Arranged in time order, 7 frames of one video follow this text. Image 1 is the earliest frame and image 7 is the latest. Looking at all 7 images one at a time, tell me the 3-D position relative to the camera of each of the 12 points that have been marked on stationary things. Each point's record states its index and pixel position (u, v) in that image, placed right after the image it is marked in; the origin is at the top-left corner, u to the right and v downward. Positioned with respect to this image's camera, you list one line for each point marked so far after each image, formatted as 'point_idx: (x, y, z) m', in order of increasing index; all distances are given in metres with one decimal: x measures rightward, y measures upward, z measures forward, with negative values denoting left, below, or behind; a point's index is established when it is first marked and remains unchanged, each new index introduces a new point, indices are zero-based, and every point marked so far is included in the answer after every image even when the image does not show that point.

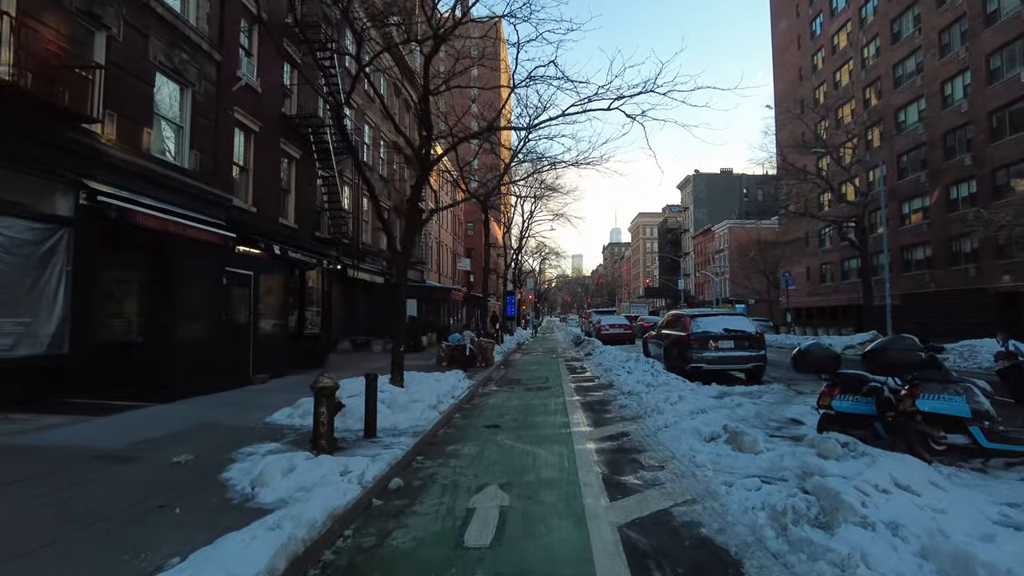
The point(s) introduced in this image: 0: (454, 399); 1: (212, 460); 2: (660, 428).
0: (-0.9, -1.7, +10.0) m
1: (-2.7, -1.5, +6.0) m
2: (+1.7, -1.6, +7.6) m
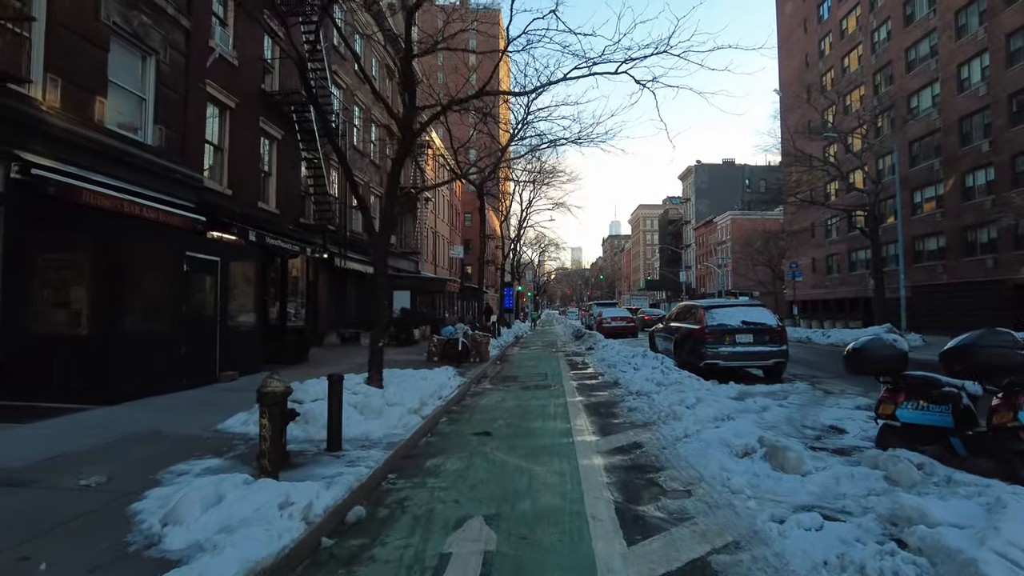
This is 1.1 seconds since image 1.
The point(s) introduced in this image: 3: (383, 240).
0: (-0.9, -1.5, +8.8) m
1: (-2.7, -1.4, +4.9) m
2: (+1.6, -1.4, +6.4) m
3: (-1.8, +0.7, +9.4) m
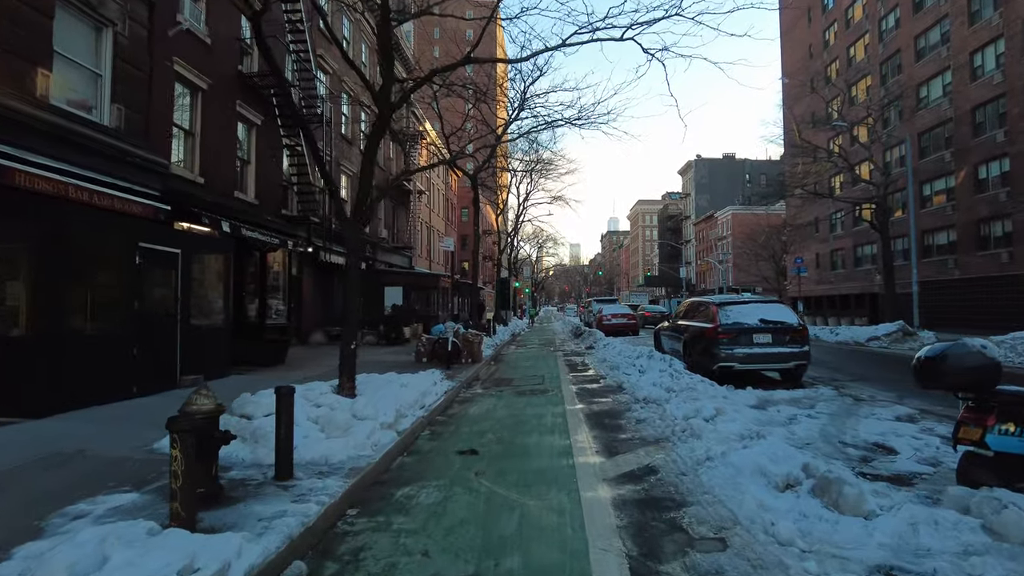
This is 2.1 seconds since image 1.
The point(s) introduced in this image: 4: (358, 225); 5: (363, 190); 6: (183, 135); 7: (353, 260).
0: (-1.0, -1.4, +7.8) m
1: (-2.8, -1.3, +3.8) m
2: (+1.5, -1.4, +5.4) m
3: (-1.9, +0.8, +8.3) m
4: (-1.9, +0.8, +8.3) m
5: (-1.8, +1.2, +8.3) m
6: (-6.5, +3.0, +13.5) m
7: (-1.9, +0.4, +8.1) m
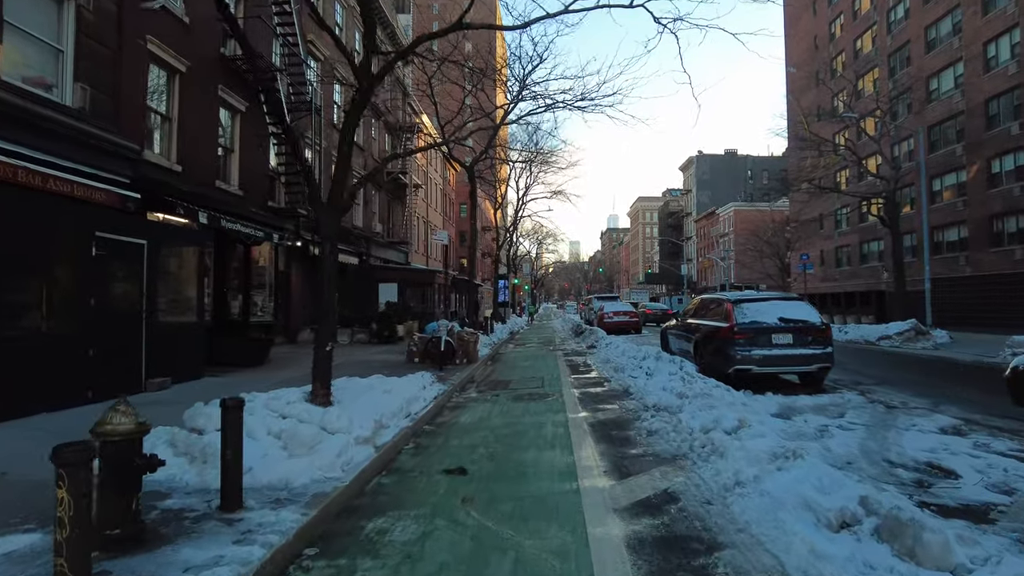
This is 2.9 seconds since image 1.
0: (-1.1, -1.4, +6.9) m
1: (-2.9, -1.3, +2.9) m
2: (+1.5, -1.3, +4.5) m
3: (-2.0, +0.9, +7.5) m
4: (-2.0, +0.8, +7.5) m
5: (-1.9, +1.3, +7.4) m
6: (-6.5, +3.1, +12.6) m
7: (-2.0, +0.4, +7.3) m
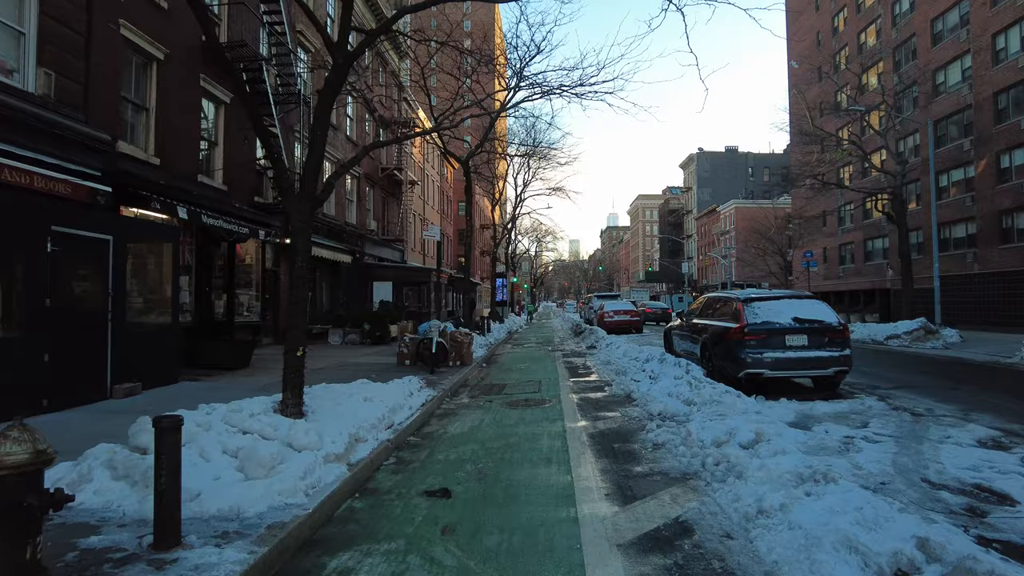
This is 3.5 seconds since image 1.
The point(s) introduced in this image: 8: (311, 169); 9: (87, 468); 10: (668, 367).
0: (-1.2, -1.4, +6.3) m
1: (-2.9, -1.3, +2.3) m
2: (+1.4, -1.3, +3.9) m
3: (-2.1, +0.9, +6.8) m
4: (-2.0, +0.9, +6.8) m
5: (-1.9, +1.3, +6.8) m
6: (-6.6, +3.1, +12.0) m
7: (-2.1, +0.4, +6.6) m
8: (-2.0, +1.1, +6.7) m
9: (-2.7, -1.2, +4.4) m
10: (+2.2, -1.1, +9.5) m
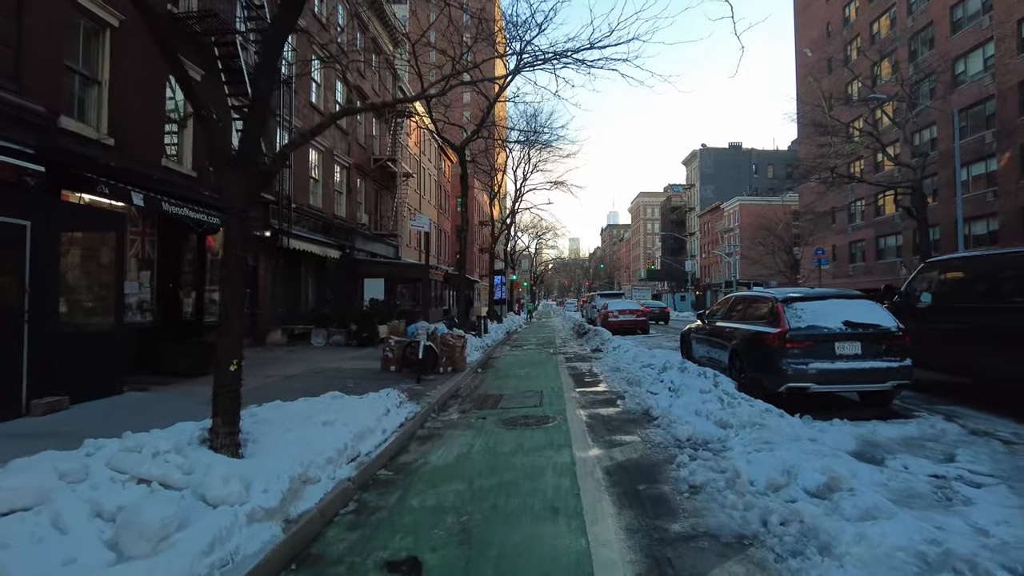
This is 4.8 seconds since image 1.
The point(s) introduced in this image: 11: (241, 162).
0: (-1.2, -1.3, +4.9) m
1: (-3.0, -1.3, +0.9) m
2: (+1.3, -1.3, +2.5) m
3: (-2.1, +0.9, +5.4) m
4: (-2.1, +0.9, +5.5) m
5: (-2.0, +1.3, +5.4) m
6: (-6.6, +3.2, +10.6) m
7: (-2.1, +0.5, +5.3) m
8: (-2.0, +1.2, +5.4) m
9: (-2.8, -1.1, +3.0) m
10: (+2.2, -1.1, +8.2) m
11: (-2.1, +1.0, +5.4) m
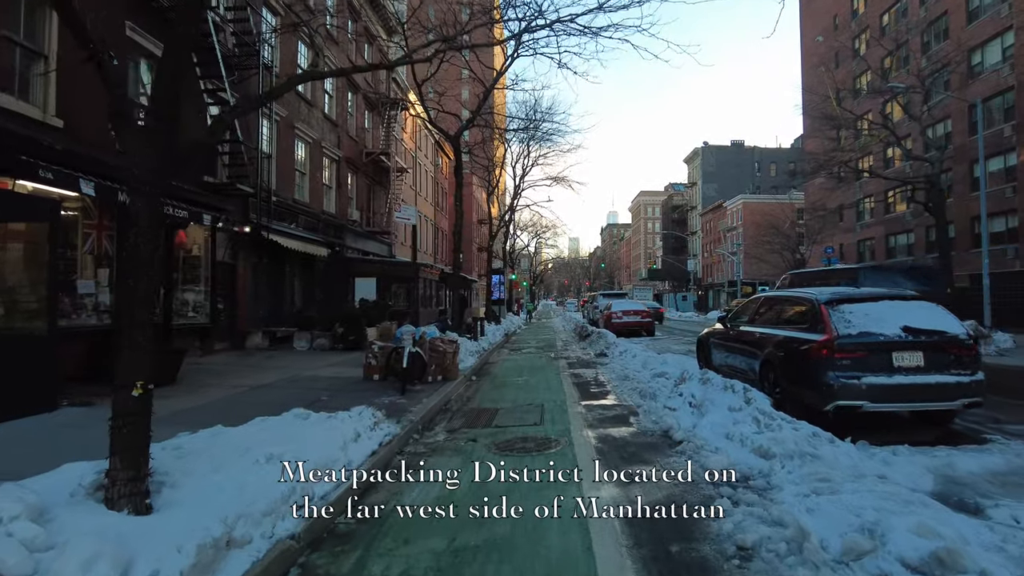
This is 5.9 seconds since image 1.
0: (-1.2, -1.3, +3.8) m
1: (-3.0, -1.3, -0.2) m
2: (+1.3, -1.3, +1.4) m
3: (-2.1, +0.9, +4.3) m
4: (-2.1, +0.9, +4.3) m
5: (-2.0, +1.4, +4.2) m
6: (-6.7, +3.2, +9.4) m
7: (-2.1, +0.5, +4.1) m
8: (-2.0, +1.2, +4.2) m
9: (-2.8, -1.1, +1.8) m
10: (+2.1, -1.1, +7.0) m
11: (-2.1, +1.0, +4.2) m
